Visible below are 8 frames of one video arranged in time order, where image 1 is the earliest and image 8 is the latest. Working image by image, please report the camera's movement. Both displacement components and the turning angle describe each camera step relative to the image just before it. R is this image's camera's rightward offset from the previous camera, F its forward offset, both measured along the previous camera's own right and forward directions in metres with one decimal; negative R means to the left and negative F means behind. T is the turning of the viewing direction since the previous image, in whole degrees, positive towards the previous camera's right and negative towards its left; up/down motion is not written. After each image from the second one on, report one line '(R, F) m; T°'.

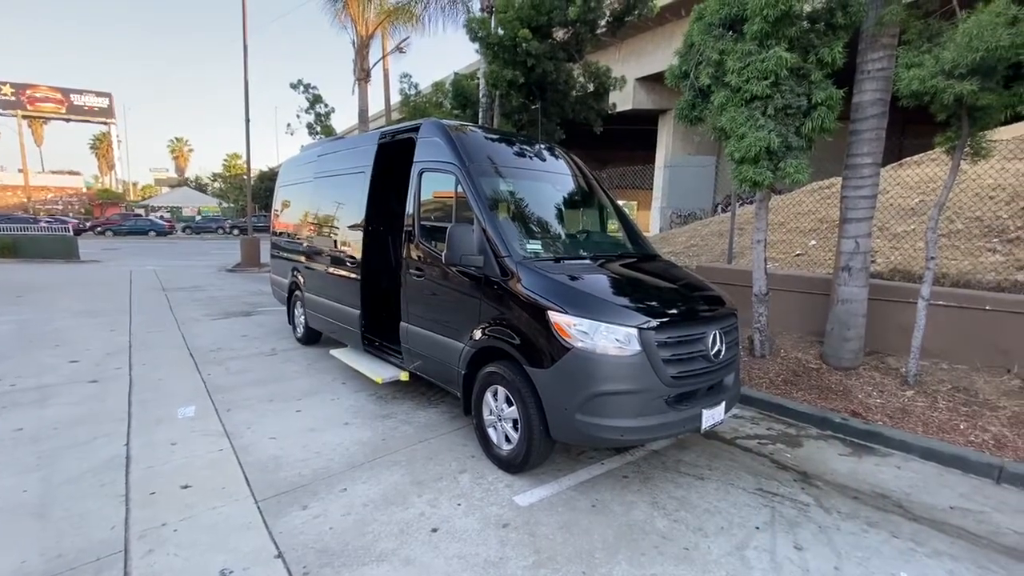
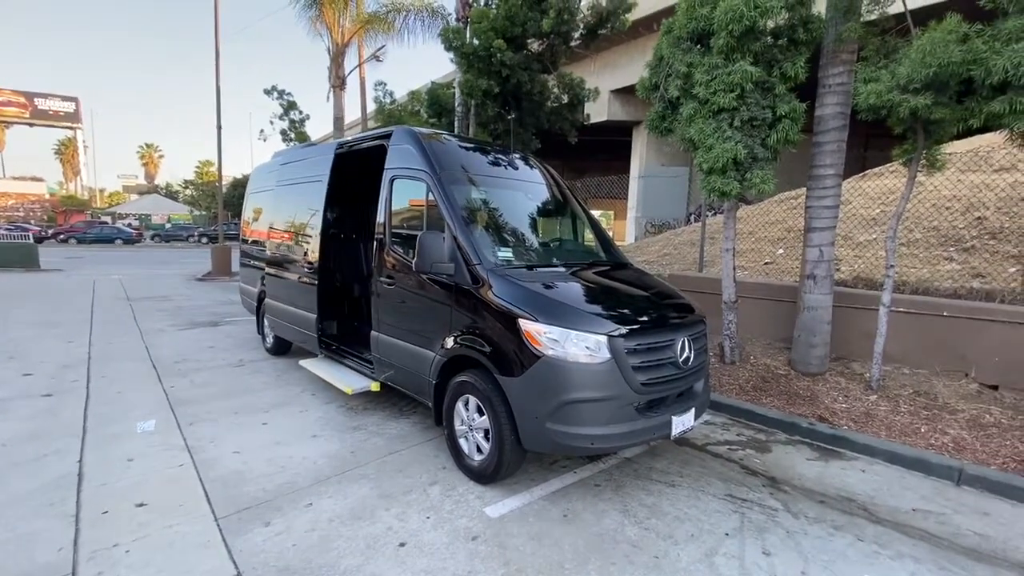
(+0.1, 0.0) m; +2°
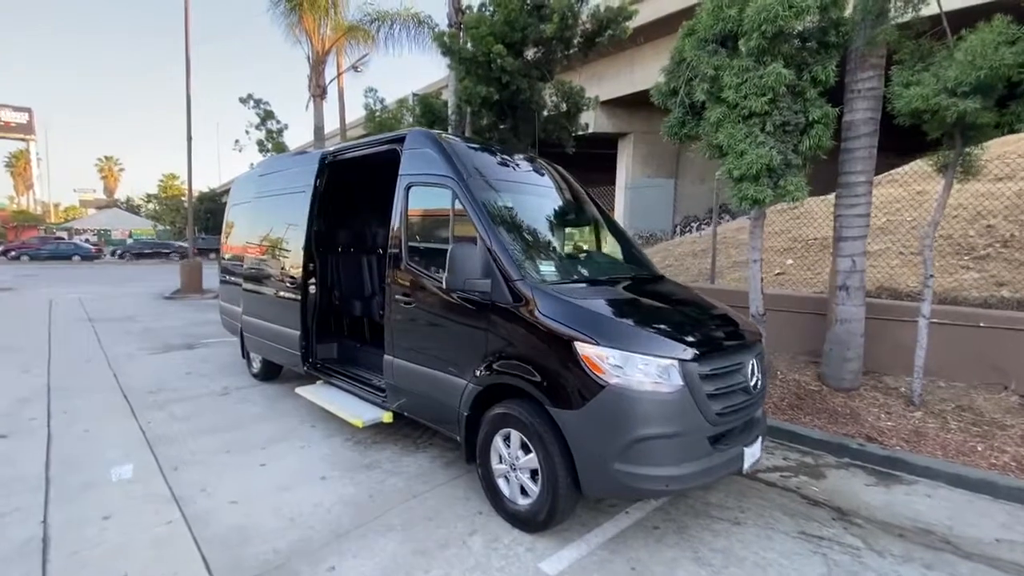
(-0.5, +0.4) m; +3°
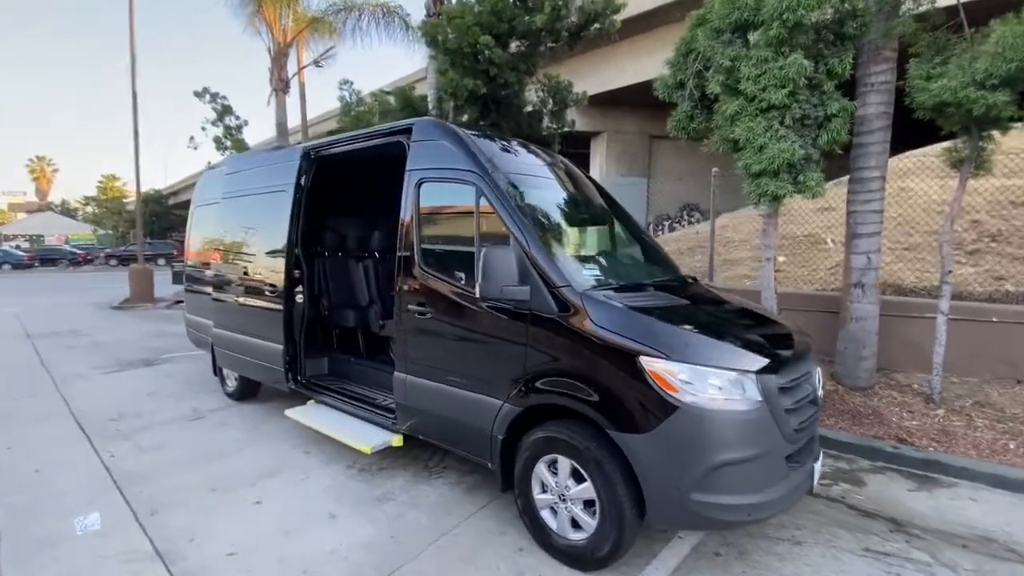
(-0.5, +0.4) m; +4°
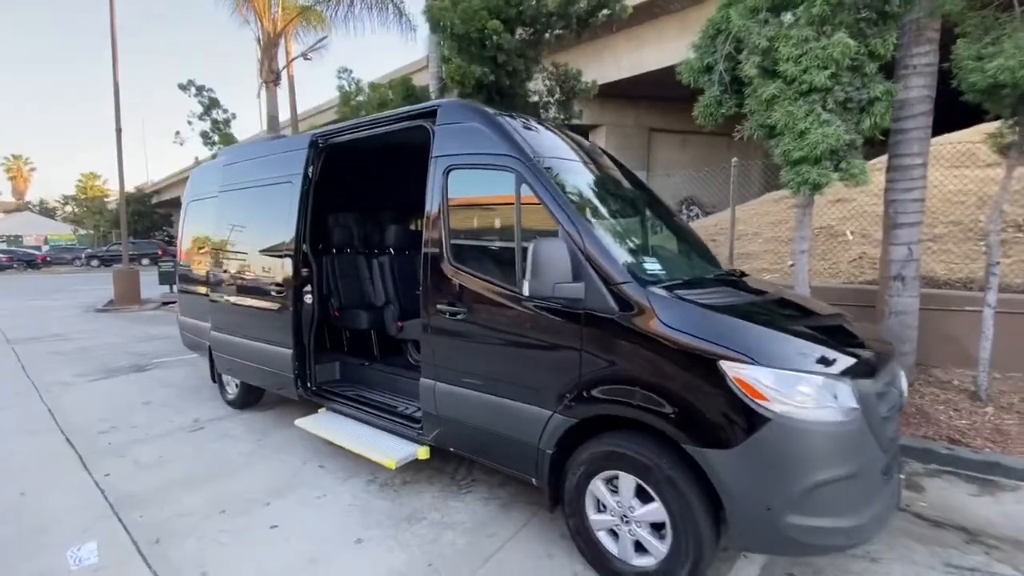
(-0.4, +0.3) m; +1°
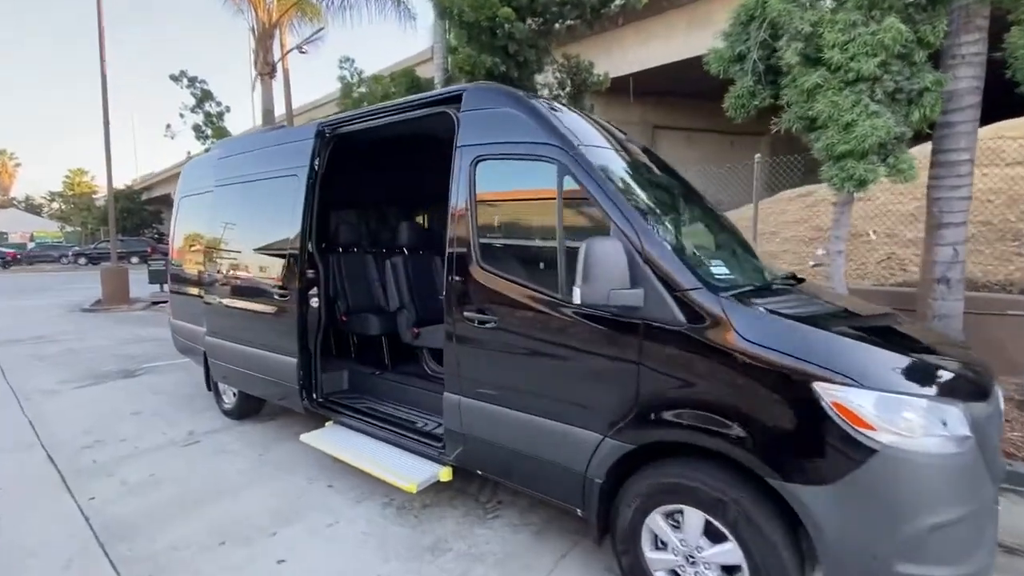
(-0.3, +0.3) m; +1°
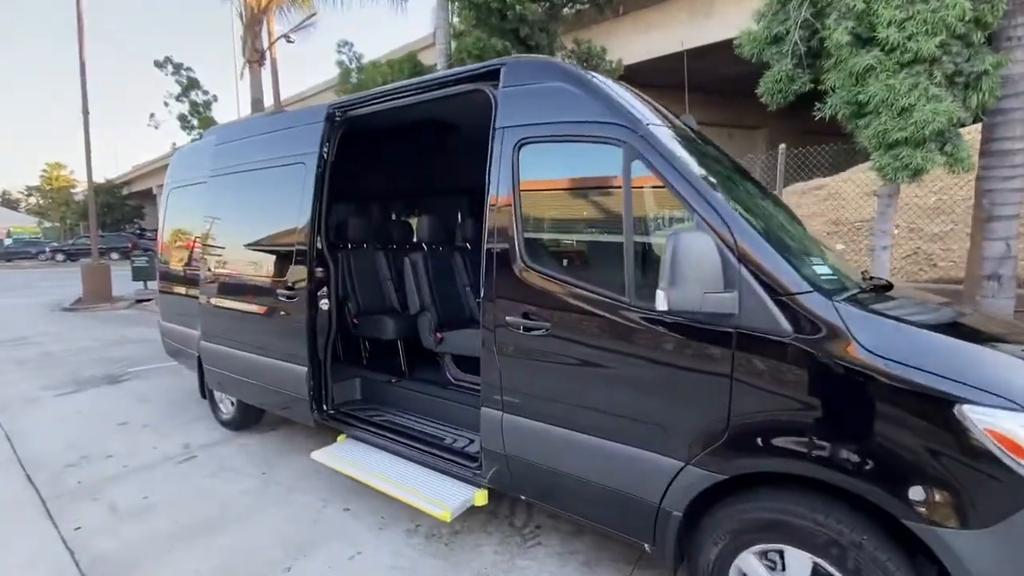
(-0.3, +0.4) m; +1°
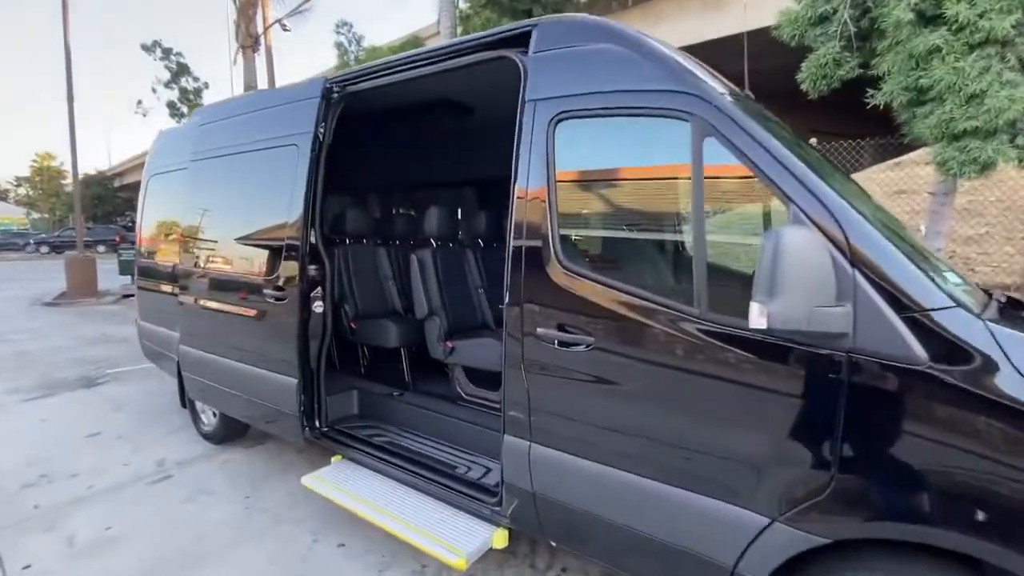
(-0.2, +0.4) m; +1°
